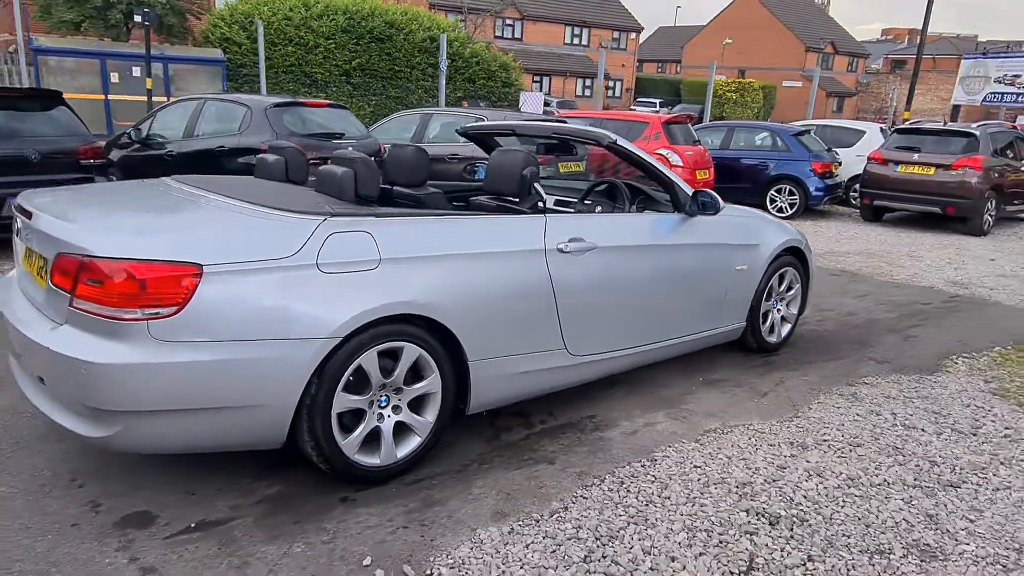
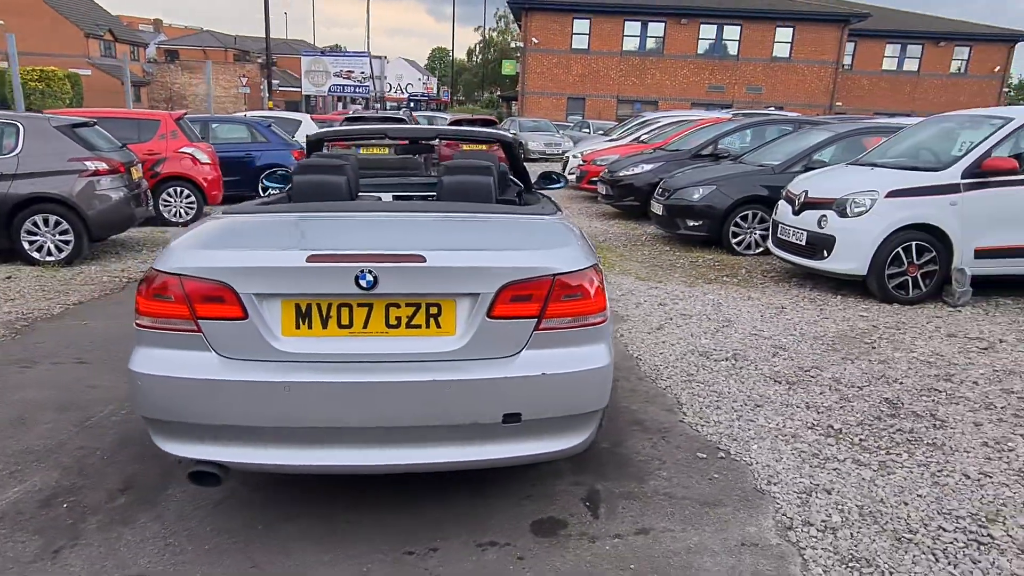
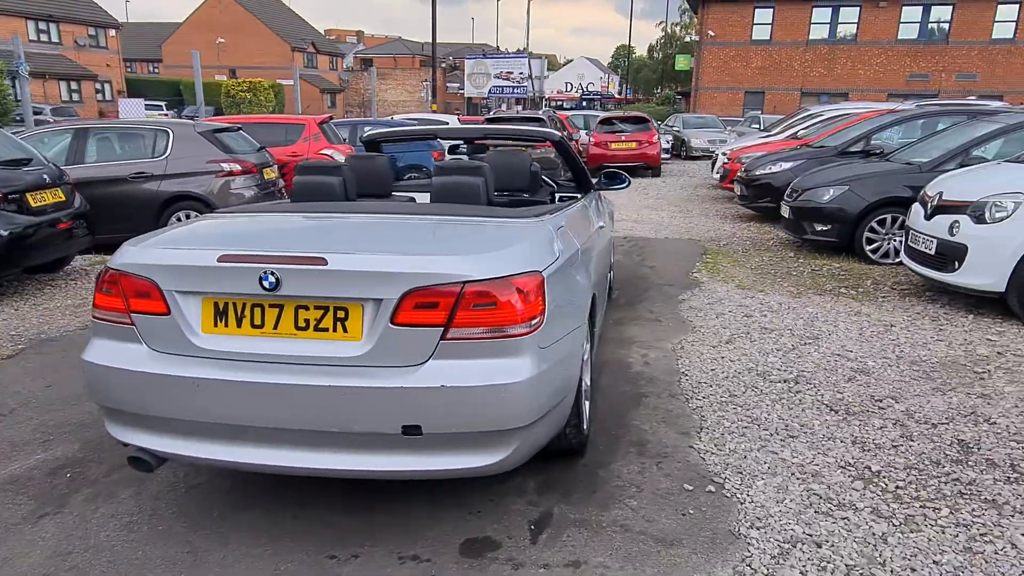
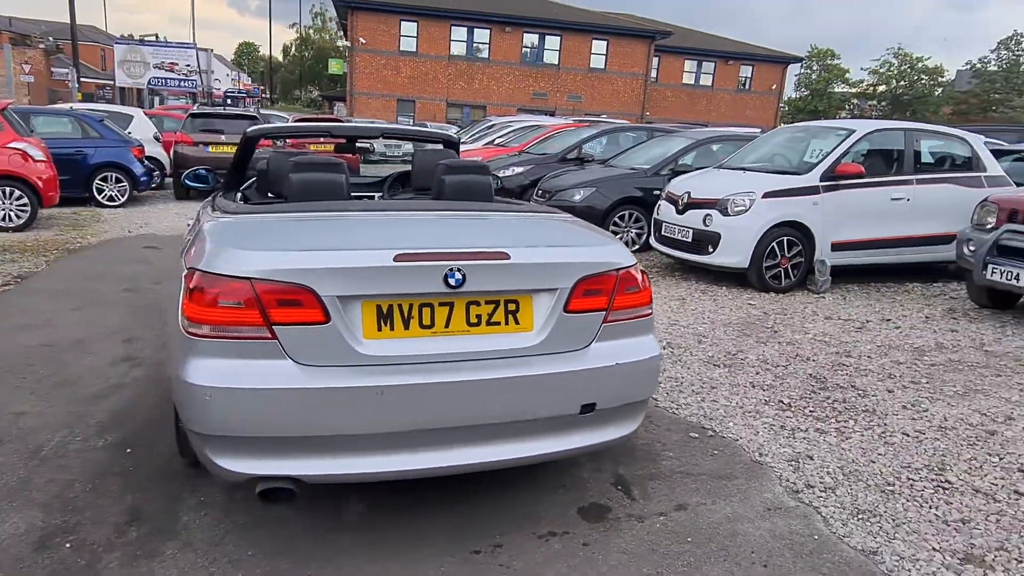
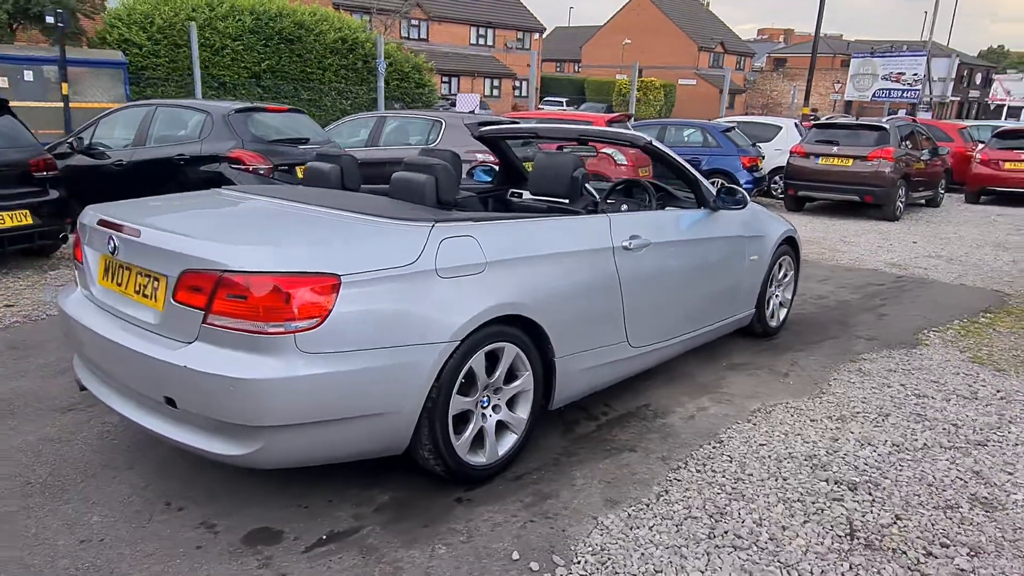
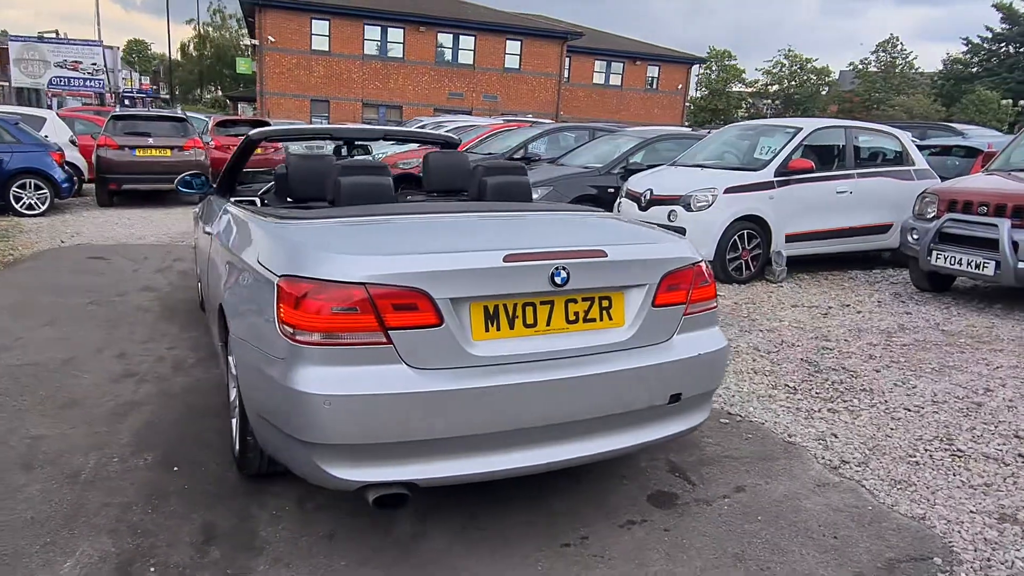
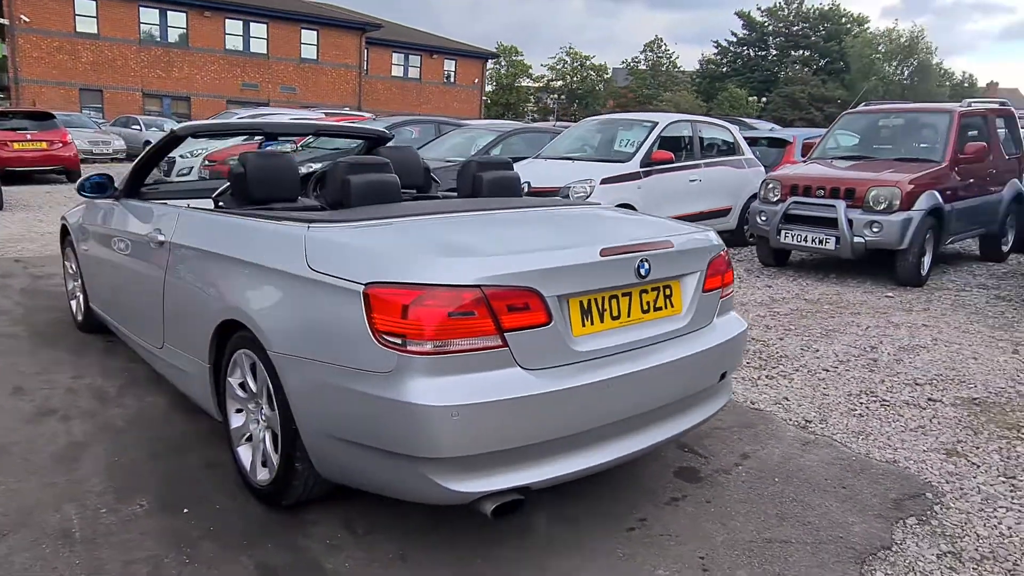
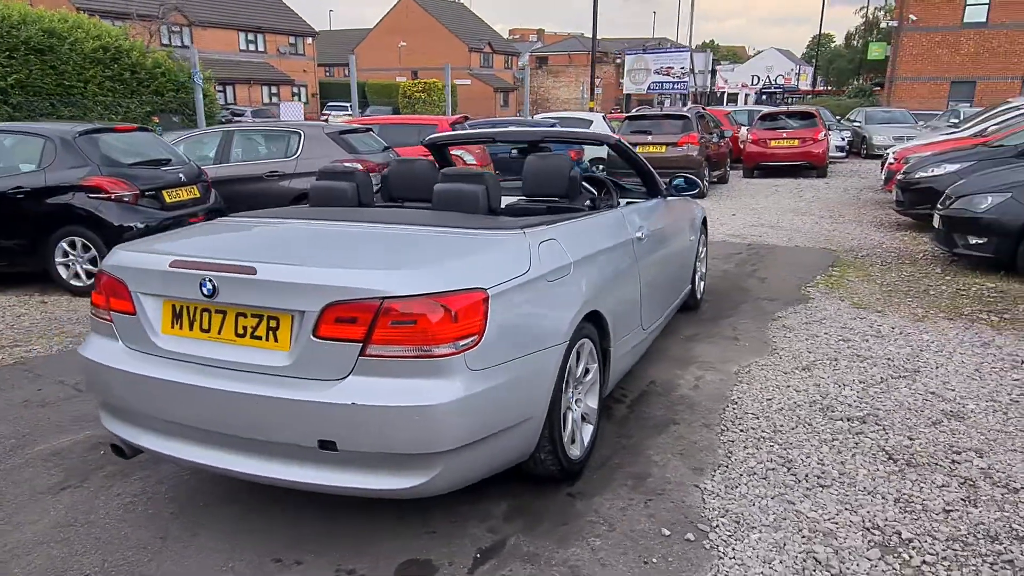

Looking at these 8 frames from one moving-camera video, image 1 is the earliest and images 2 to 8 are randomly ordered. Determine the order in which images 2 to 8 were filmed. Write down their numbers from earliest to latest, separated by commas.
5, 8, 3, 2, 4, 6, 7
